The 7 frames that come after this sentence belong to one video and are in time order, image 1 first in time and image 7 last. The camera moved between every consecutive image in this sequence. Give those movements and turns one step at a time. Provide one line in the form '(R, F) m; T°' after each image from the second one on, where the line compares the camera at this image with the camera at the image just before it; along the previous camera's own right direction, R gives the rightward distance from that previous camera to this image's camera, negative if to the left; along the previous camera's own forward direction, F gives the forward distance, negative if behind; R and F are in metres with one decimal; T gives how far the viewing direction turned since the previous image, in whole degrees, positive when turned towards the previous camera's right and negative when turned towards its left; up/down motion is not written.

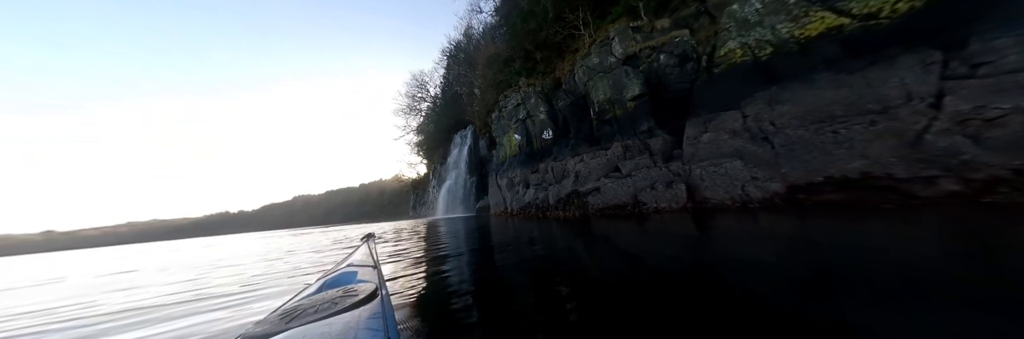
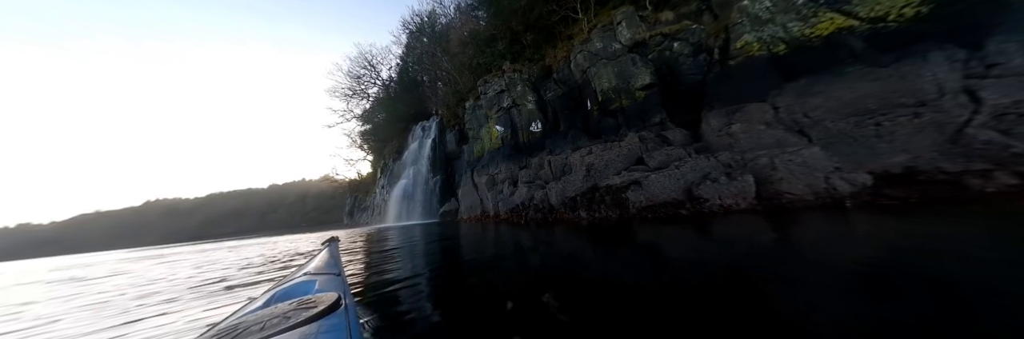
(-1.9, +2.8) m; +13°
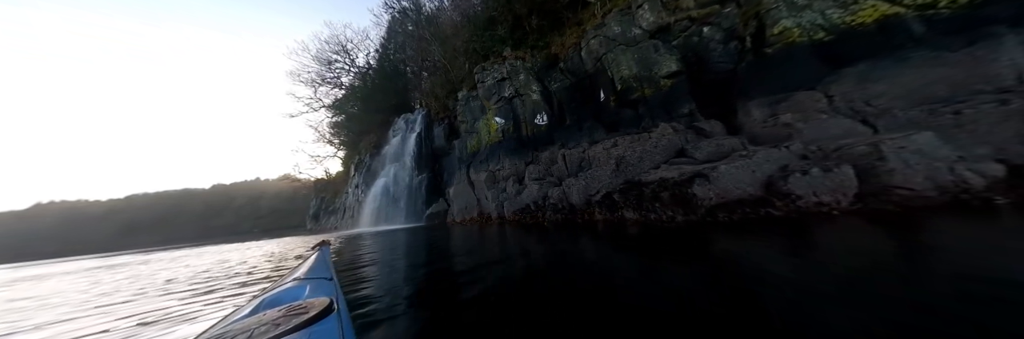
(-1.4, +1.7) m; +5°
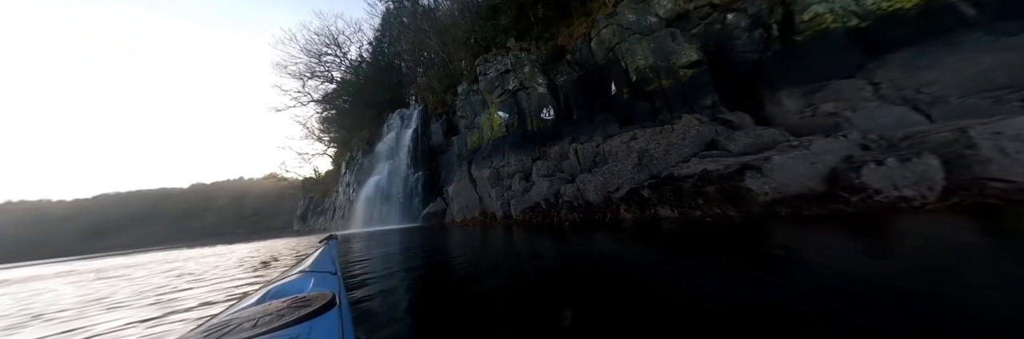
(-0.6, +0.8) m; +2°
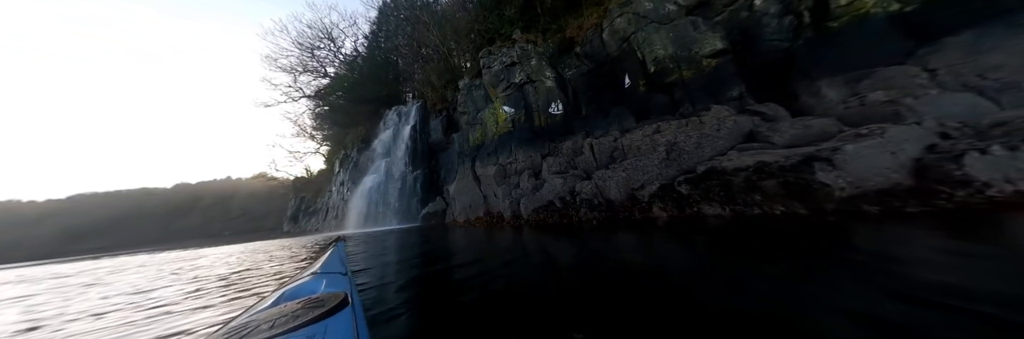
(-0.6, +0.7) m; +1°
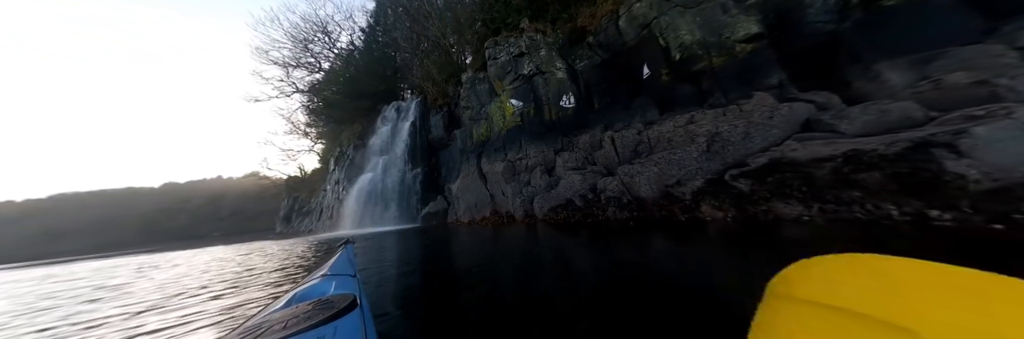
(-0.6, +0.9) m; +1°
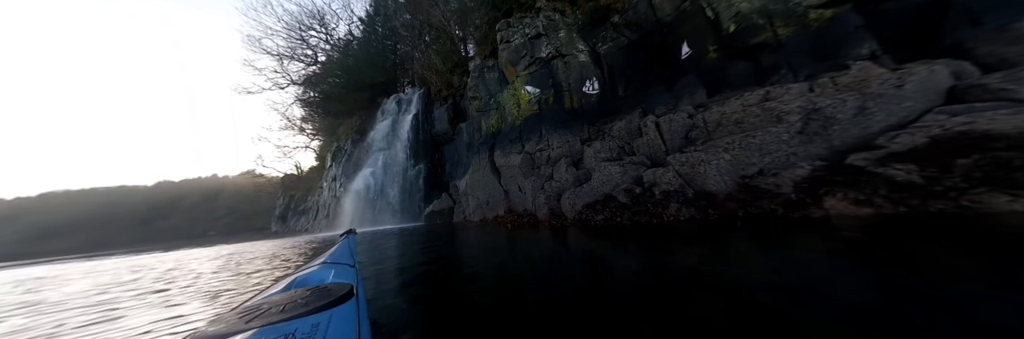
(-0.9, +1.3) m; 0°
